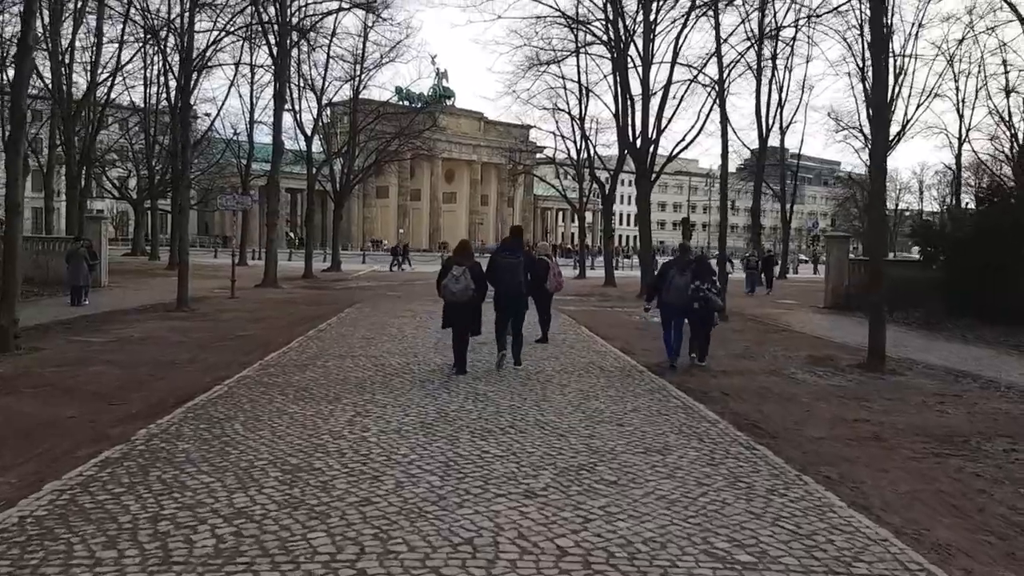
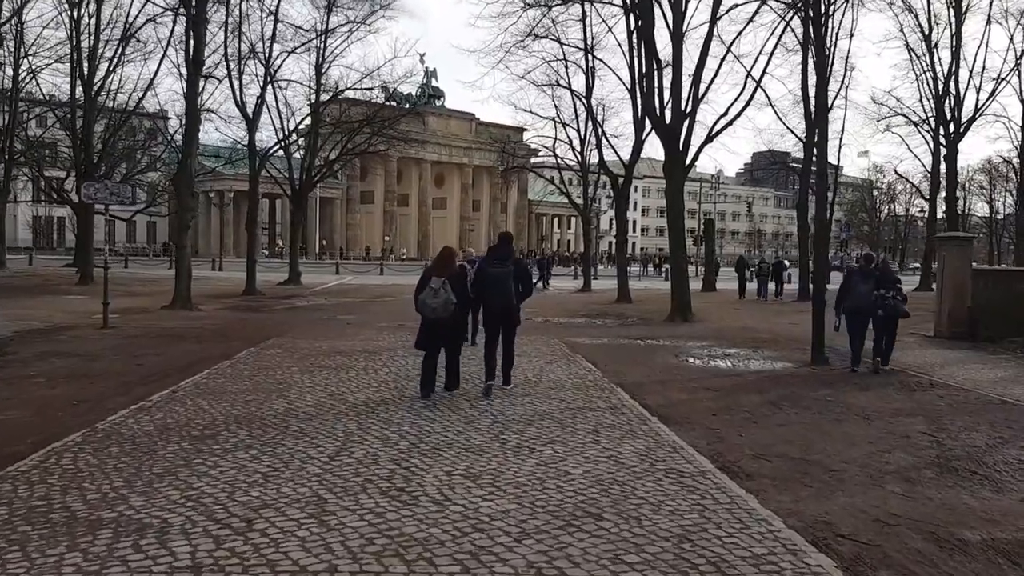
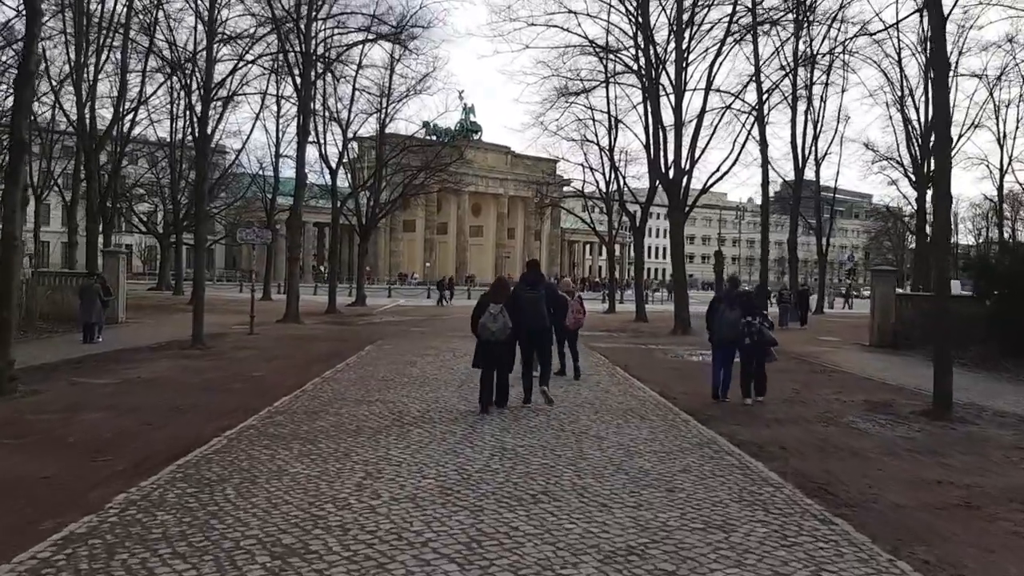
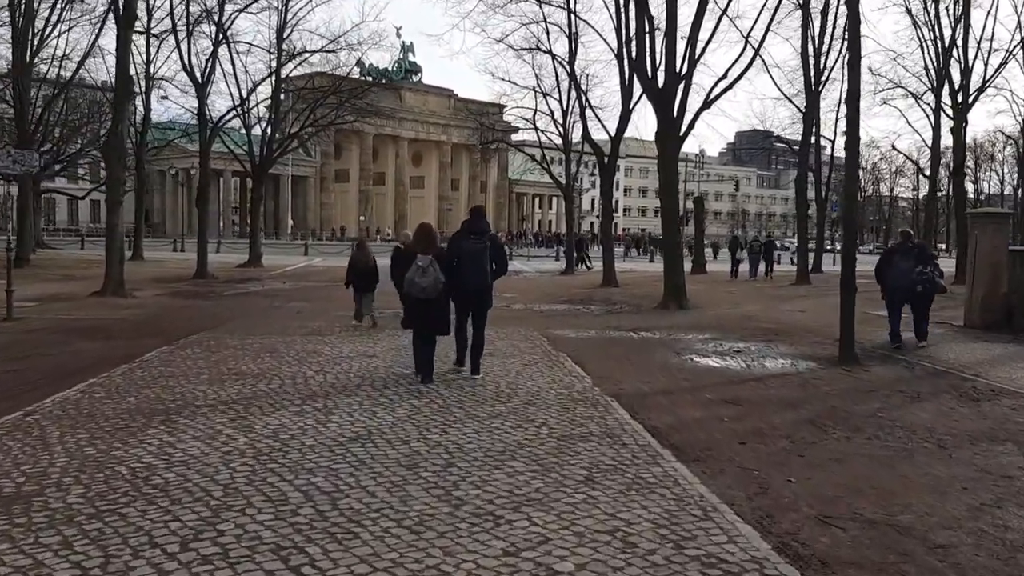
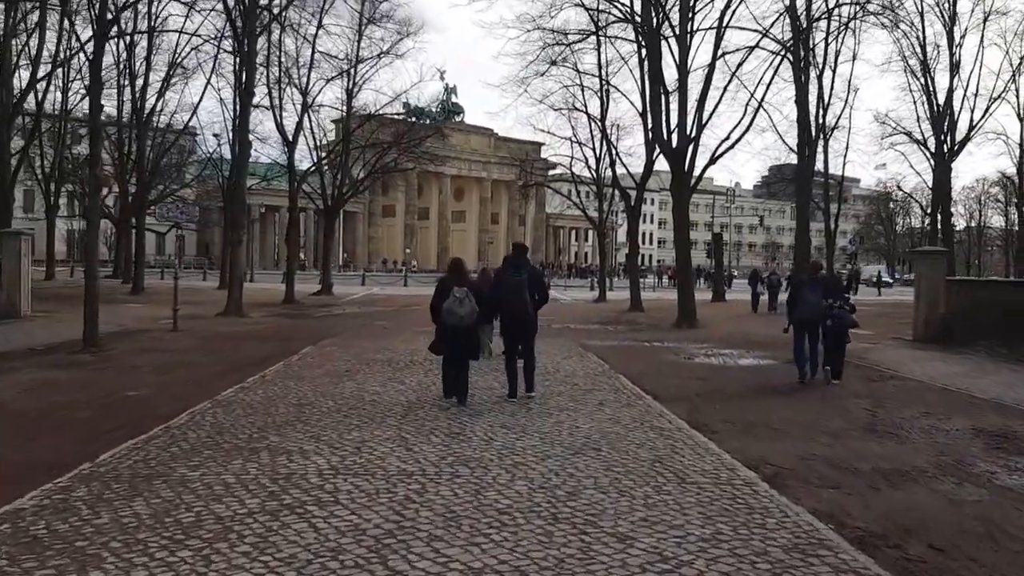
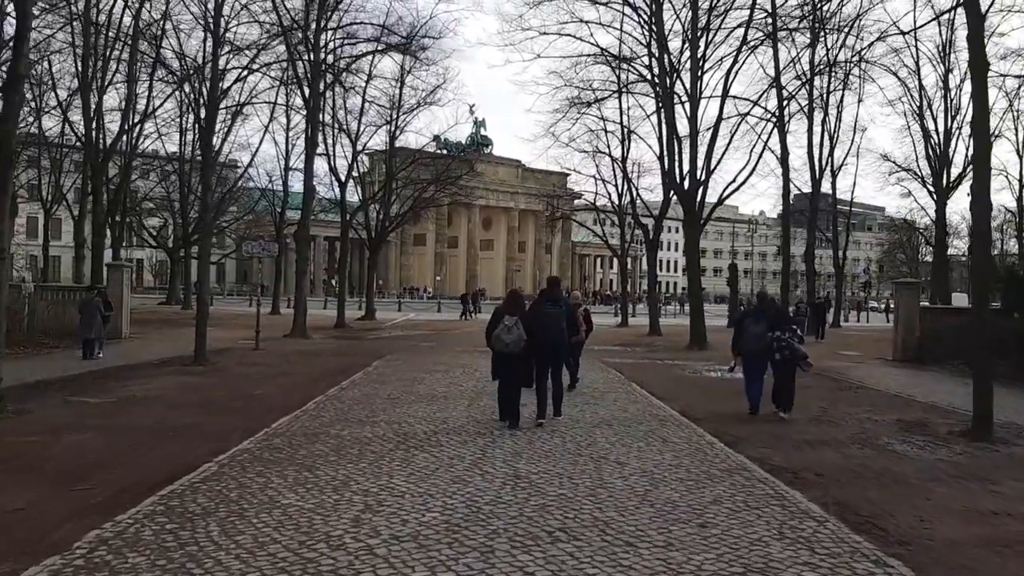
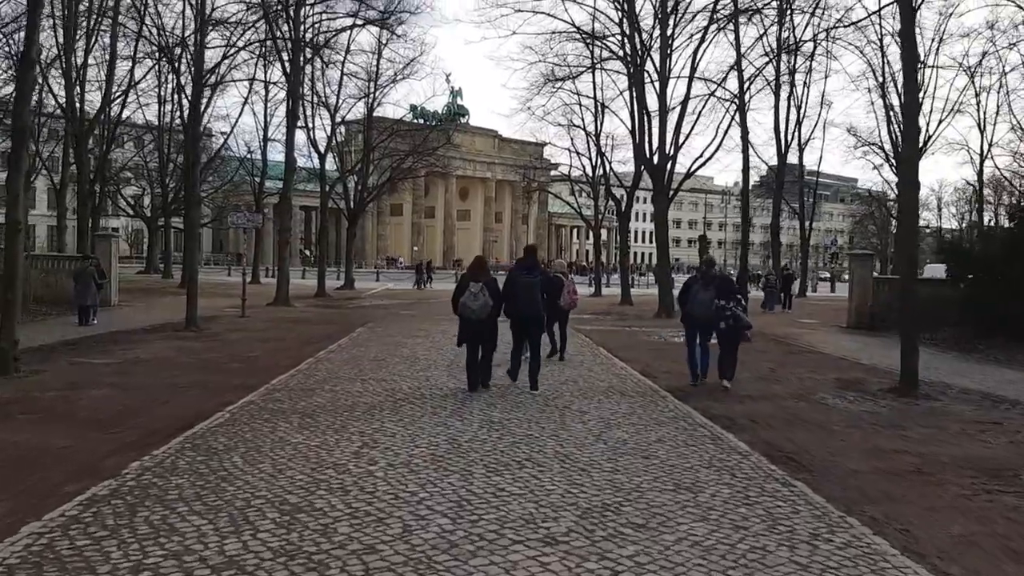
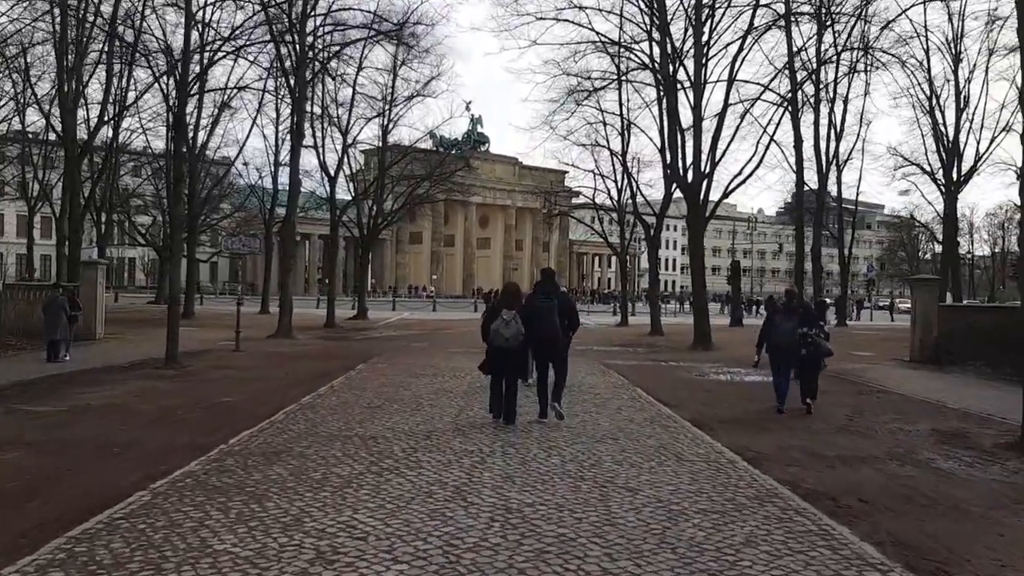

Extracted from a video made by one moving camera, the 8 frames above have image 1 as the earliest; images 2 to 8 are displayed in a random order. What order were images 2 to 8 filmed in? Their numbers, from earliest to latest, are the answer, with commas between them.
7, 3, 6, 8, 5, 2, 4
